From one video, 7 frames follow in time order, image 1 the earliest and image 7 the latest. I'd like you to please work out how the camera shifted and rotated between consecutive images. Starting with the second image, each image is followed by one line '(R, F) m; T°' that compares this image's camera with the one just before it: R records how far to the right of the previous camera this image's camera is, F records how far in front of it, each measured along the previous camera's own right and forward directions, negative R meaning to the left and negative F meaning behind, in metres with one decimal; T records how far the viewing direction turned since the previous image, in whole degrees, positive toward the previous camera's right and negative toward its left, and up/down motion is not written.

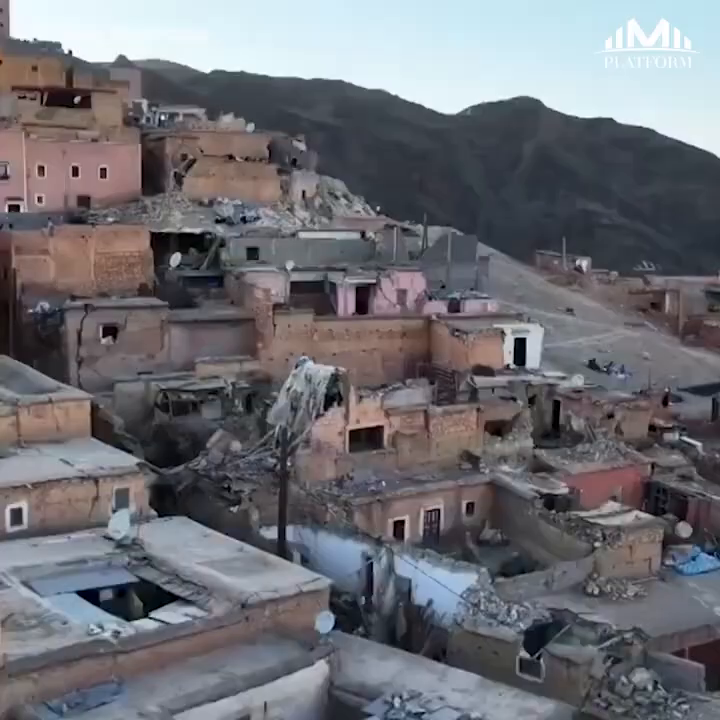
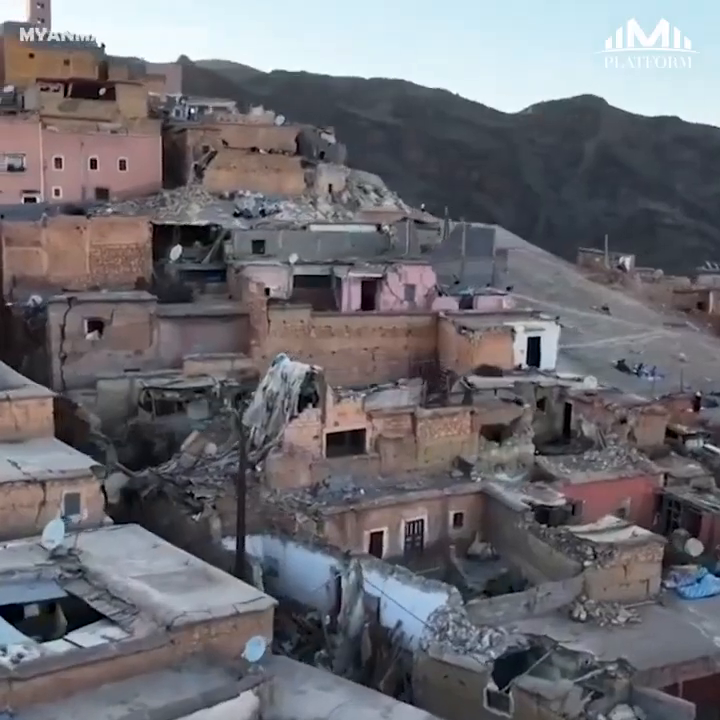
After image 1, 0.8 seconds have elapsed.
(+1.4, +1.4) m; -3°
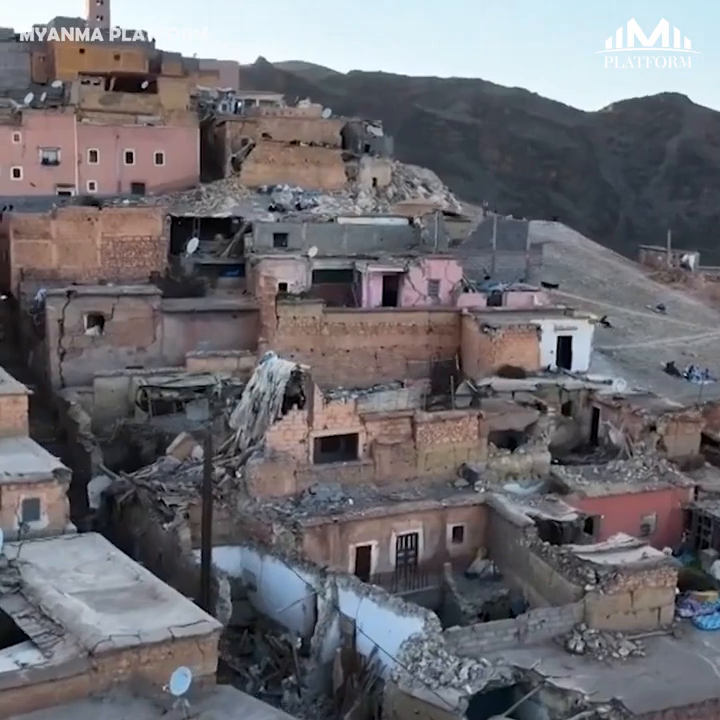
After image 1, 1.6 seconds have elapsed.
(+1.3, +1.5) m; -4°
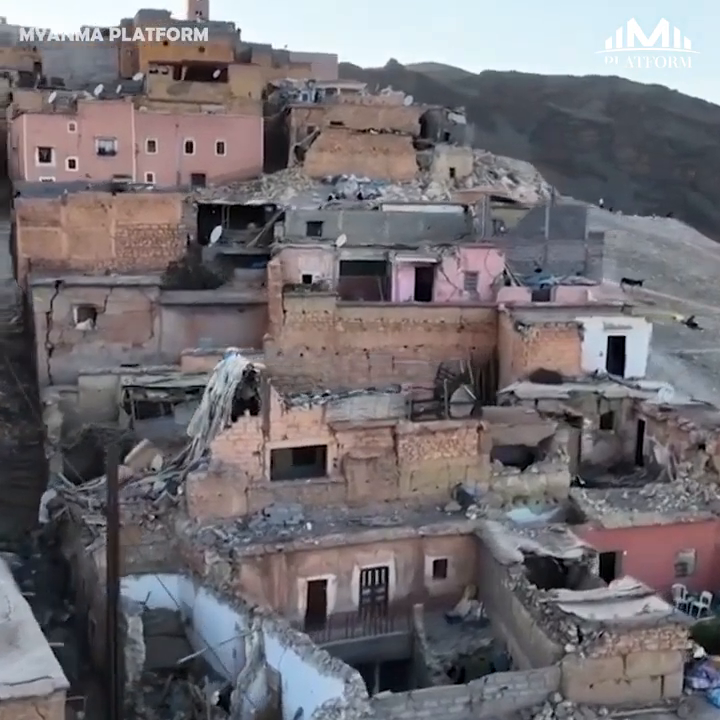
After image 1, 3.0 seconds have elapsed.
(+2.1, +2.6) m; -7°
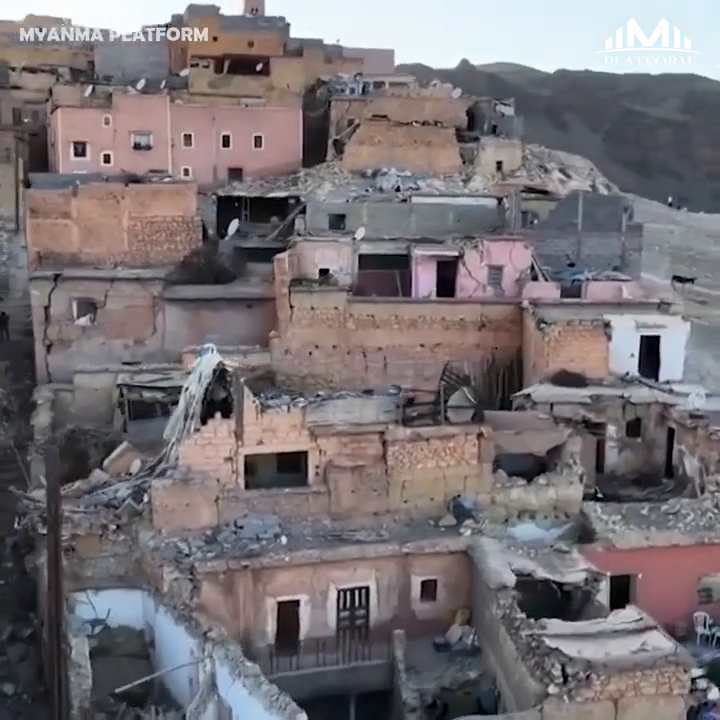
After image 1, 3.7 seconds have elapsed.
(+1.0, +1.3) m; -4°
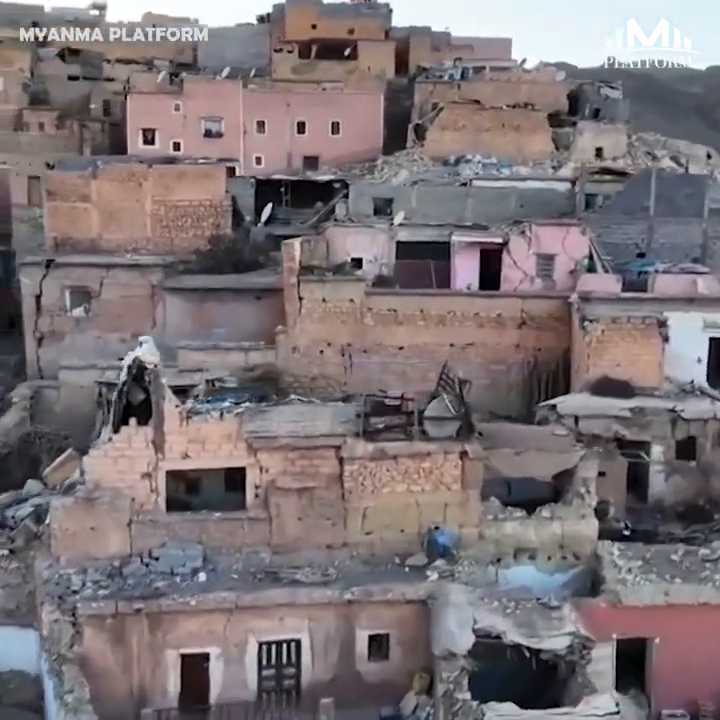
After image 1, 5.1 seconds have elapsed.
(+1.9, +2.5) m; -8°
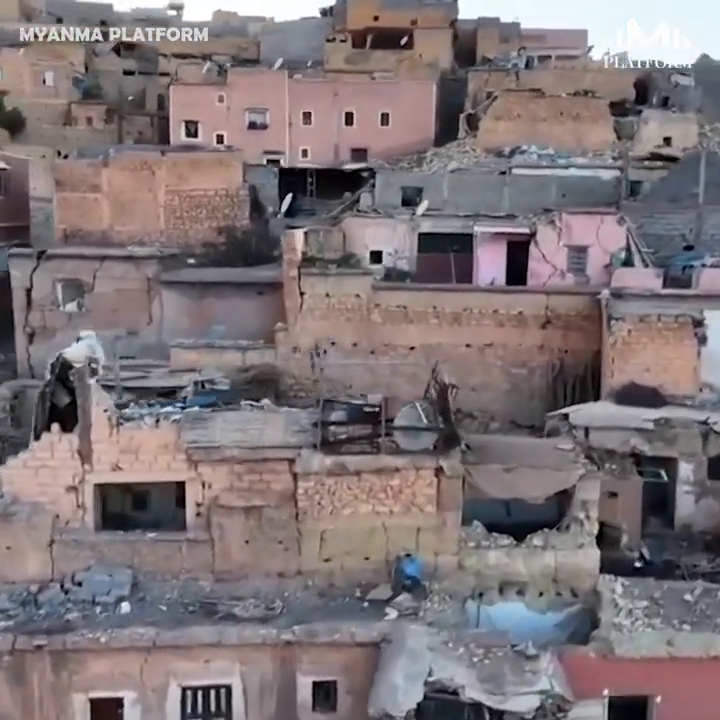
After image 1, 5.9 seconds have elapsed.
(+1.1, +1.5) m; -5°
